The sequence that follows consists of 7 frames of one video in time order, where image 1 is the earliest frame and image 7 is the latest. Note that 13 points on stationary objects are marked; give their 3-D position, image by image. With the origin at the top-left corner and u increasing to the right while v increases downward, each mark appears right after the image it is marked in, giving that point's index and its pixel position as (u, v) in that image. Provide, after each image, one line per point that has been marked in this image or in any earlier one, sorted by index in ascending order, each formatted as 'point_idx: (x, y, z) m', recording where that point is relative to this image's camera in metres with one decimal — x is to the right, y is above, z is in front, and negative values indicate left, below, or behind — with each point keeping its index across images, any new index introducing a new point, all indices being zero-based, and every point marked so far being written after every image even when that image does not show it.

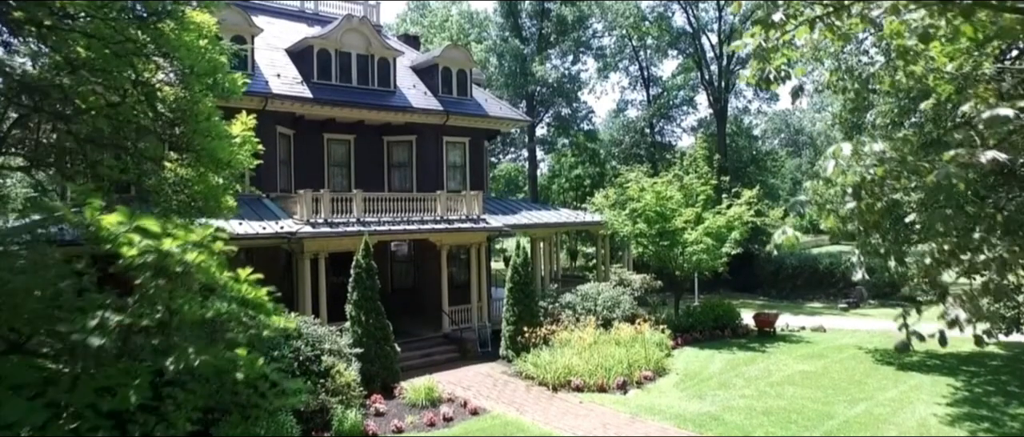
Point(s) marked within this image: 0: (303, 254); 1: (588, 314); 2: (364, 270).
0: (-4.8, -0.8, +15.9) m
1: (+2.0, -2.6, +18.7) m
2: (-3.1, -1.1, +14.5) m
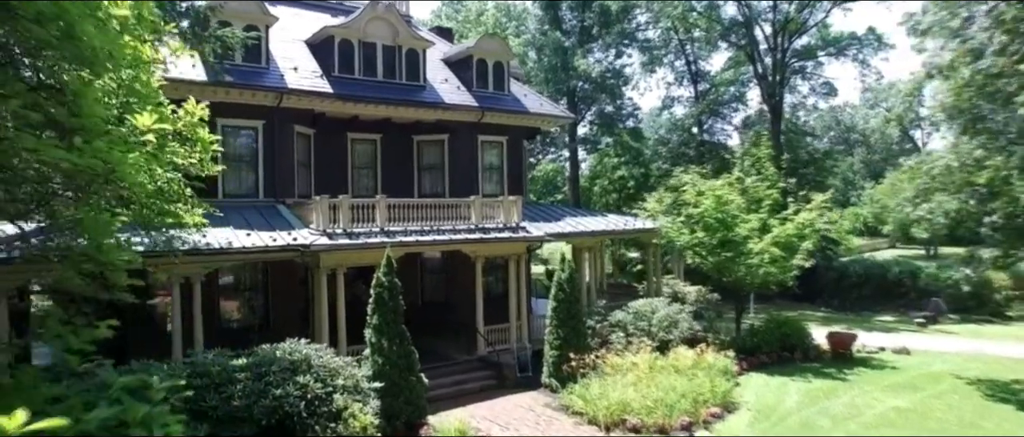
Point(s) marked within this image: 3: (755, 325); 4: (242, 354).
0: (-3.9, -1.0, +14.1) m
1: (+3.0, -2.8, +16.5) m
2: (-2.3, -1.3, +12.6) m
3: (+6.7, -2.9, +19.1) m
4: (-4.4, -2.2, +11.2) m
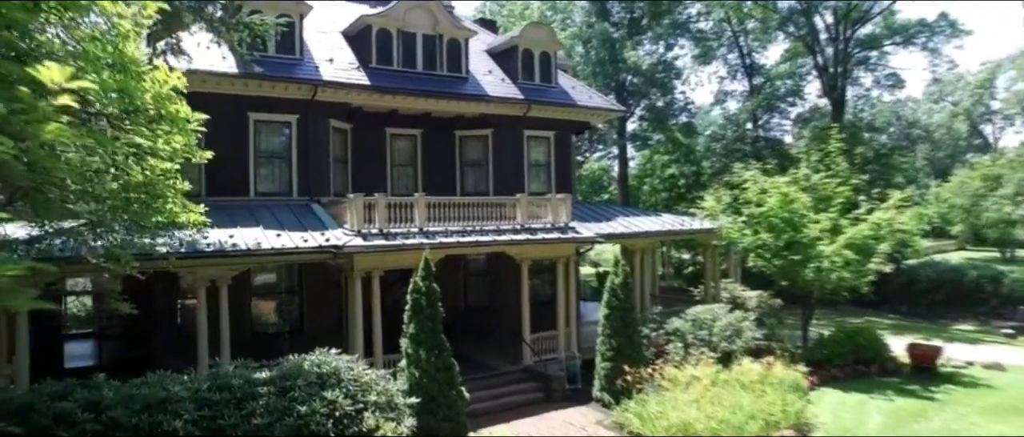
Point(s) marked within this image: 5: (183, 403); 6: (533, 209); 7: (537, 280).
0: (-3.0, -1.0, +13.1) m
1: (+4.1, -2.8, +15.1) m
2: (-1.5, -1.3, +11.5) m
3: (+7.9, -2.9, +17.5) m
4: (-3.7, -2.2, +10.3) m
5: (-4.2, -2.4, +8.9) m
6: (+0.5, +0.2, +16.0) m
7: (+0.7, -1.6, +18.1) m
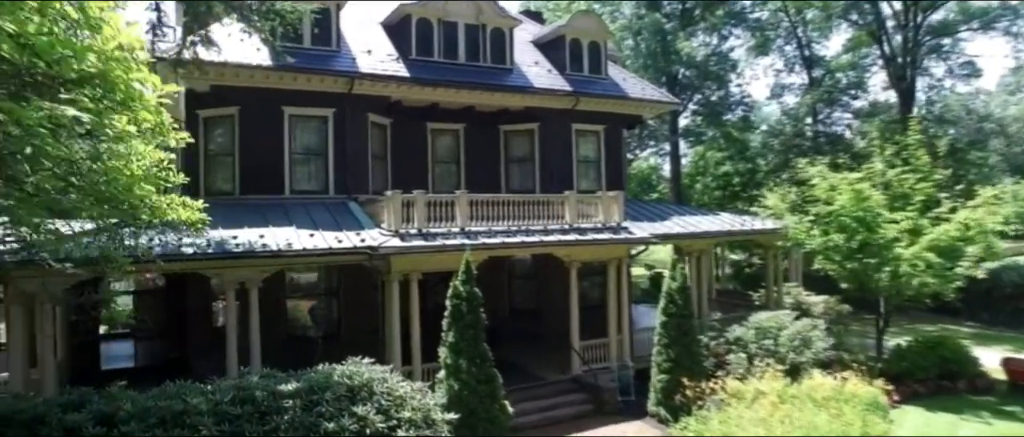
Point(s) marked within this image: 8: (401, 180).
0: (-2.2, -1.0, +12.3) m
1: (+5.0, -2.8, +13.8) m
2: (-0.7, -1.2, +10.6) m
3: (+9.0, -2.9, +16.0) m
4: (-3.0, -2.2, +9.5) m
5: (-3.7, -2.4, +8.2) m
6: (+1.5, +0.2, +15.0) m
7: (+1.8, -1.6, +17.0) m
8: (-2.6, +0.9, +16.3) m
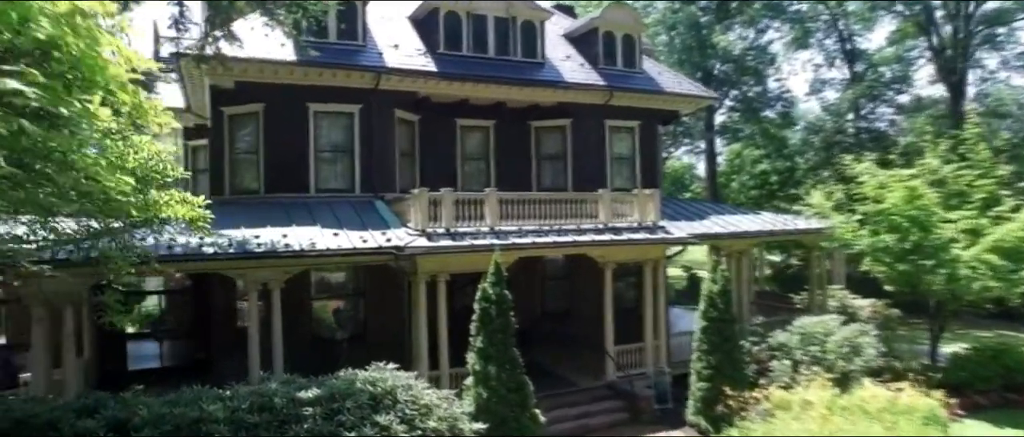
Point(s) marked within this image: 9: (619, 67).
0: (-1.6, -1.0, +11.9) m
1: (+5.6, -2.7, +13.0) m
2: (-0.3, -1.2, +10.1) m
3: (+9.7, -2.9, +15.0) m
4: (-2.6, -2.1, +9.1) m
5: (-3.3, -2.3, +7.9) m
6: (+2.2, +0.3, +14.4) m
7: (+2.6, -1.6, +16.4) m
8: (-1.9, +0.9, +15.9) m
9: (+2.7, +3.9, +17.8) m
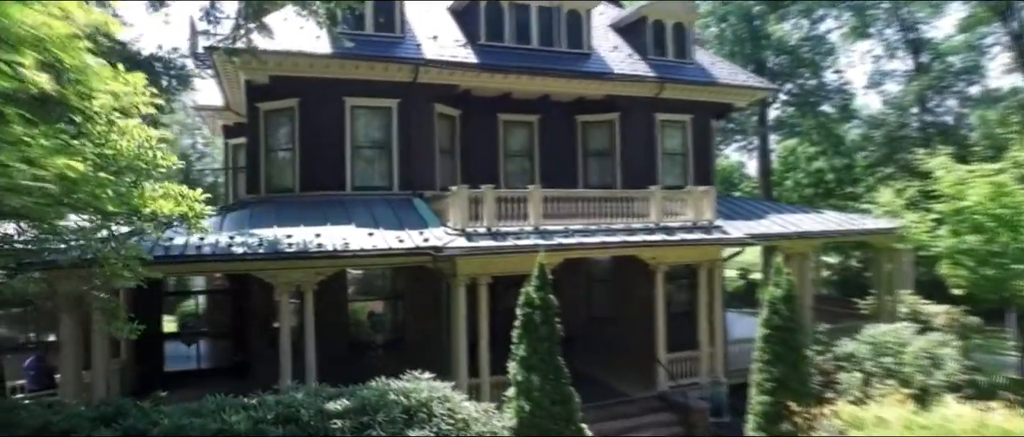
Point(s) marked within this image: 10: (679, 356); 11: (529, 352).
0: (-0.9, -1.0, +11.2) m
1: (+6.4, -2.7, +11.9) m
2: (+0.3, -1.2, +9.4) m
3: (+10.6, -2.9, +13.7) m
4: (-2.0, -2.1, +8.5) m
5: (-2.9, -2.3, +7.3) m
6: (+3.0, +0.3, +13.4) m
7: (+3.5, -1.5, +15.4) m
8: (-0.9, +0.9, +15.2) m
9: (+3.8, +3.9, +16.9) m
10: (+3.2, -2.6, +13.3) m
11: (+0.2, -1.8, +9.2) m
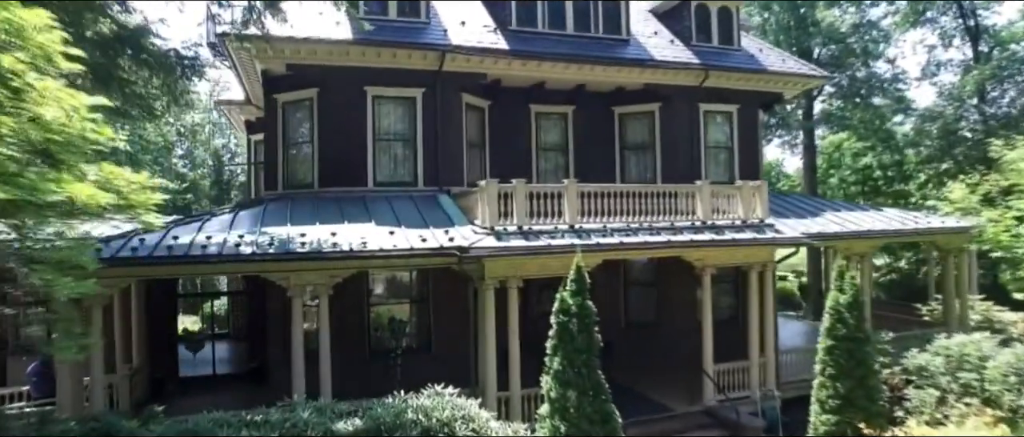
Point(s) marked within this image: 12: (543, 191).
0: (-0.4, -0.9, +10.3) m
1: (+6.9, -2.7, +10.6) m
2: (+0.7, -1.2, +8.4) m
3: (+11.1, -2.8, +12.2) m
4: (-1.7, -2.1, +7.6) m
5: (-2.5, -2.3, +6.4) m
6: (+3.6, +0.3, +12.3) m
7: (+4.2, -1.5, +14.3) m
8: (-0.2, +1.0, +14.3) m
9: (+4.6, +3.9, +15.7) m
10: (+3.8, -2.6, +12.2) m
11: (+0.6, -1.7, +8.2) m
12: (+0.5, +0.4, +11.0) m
